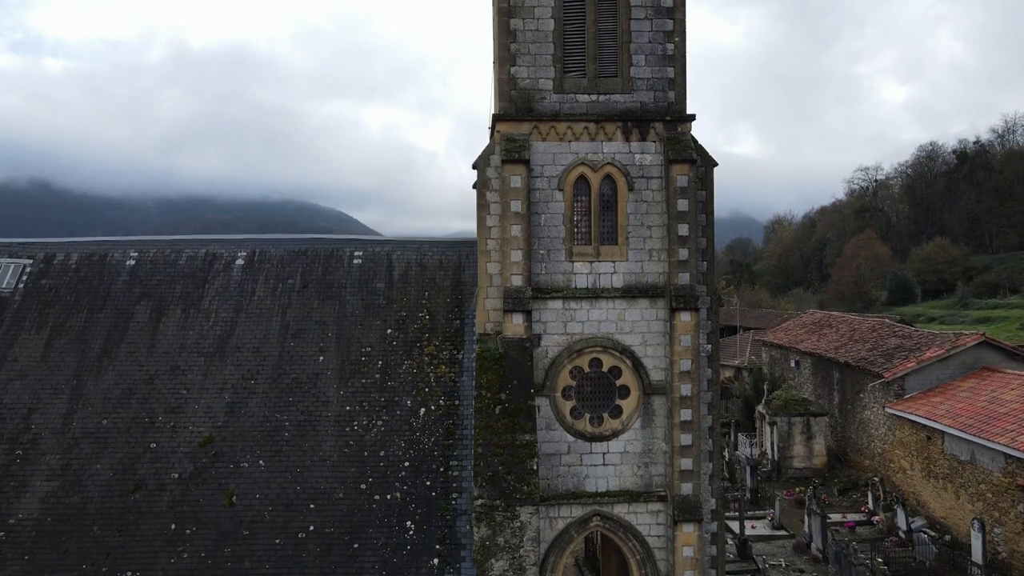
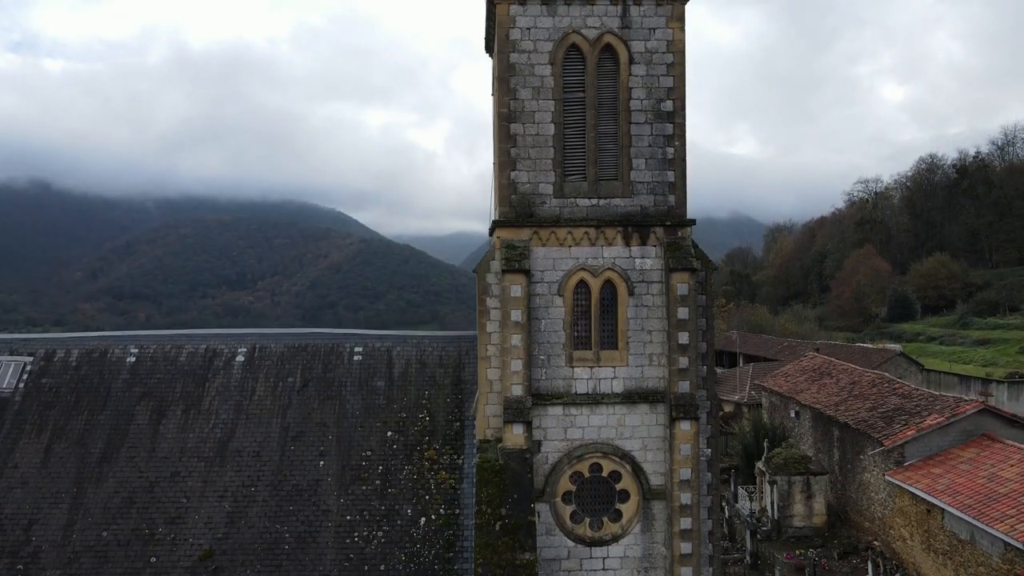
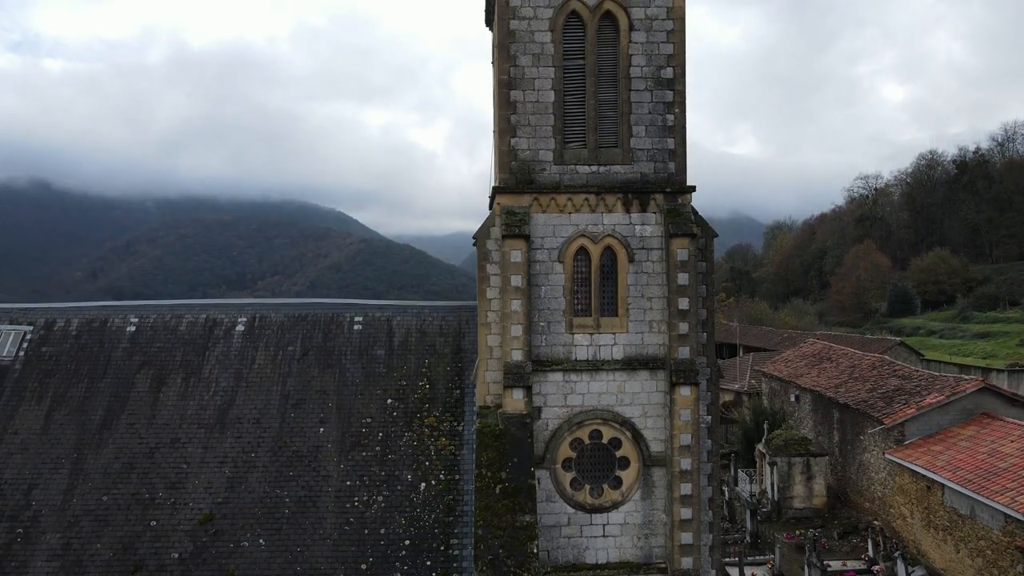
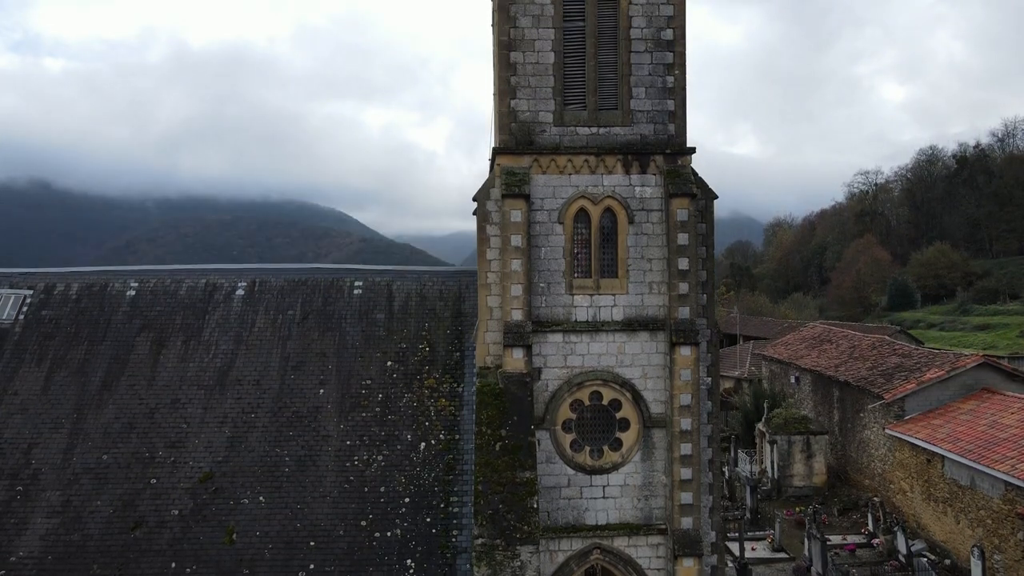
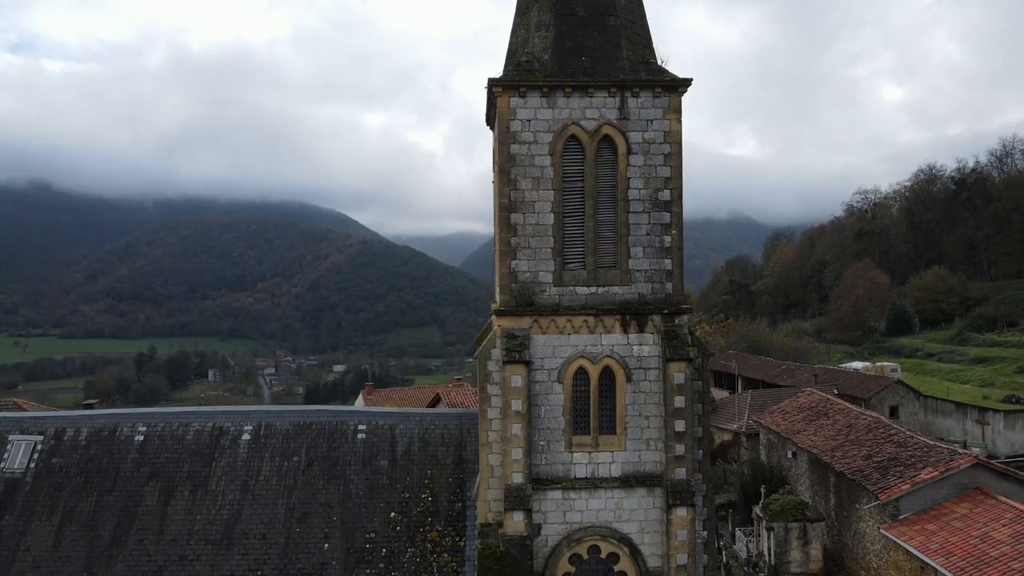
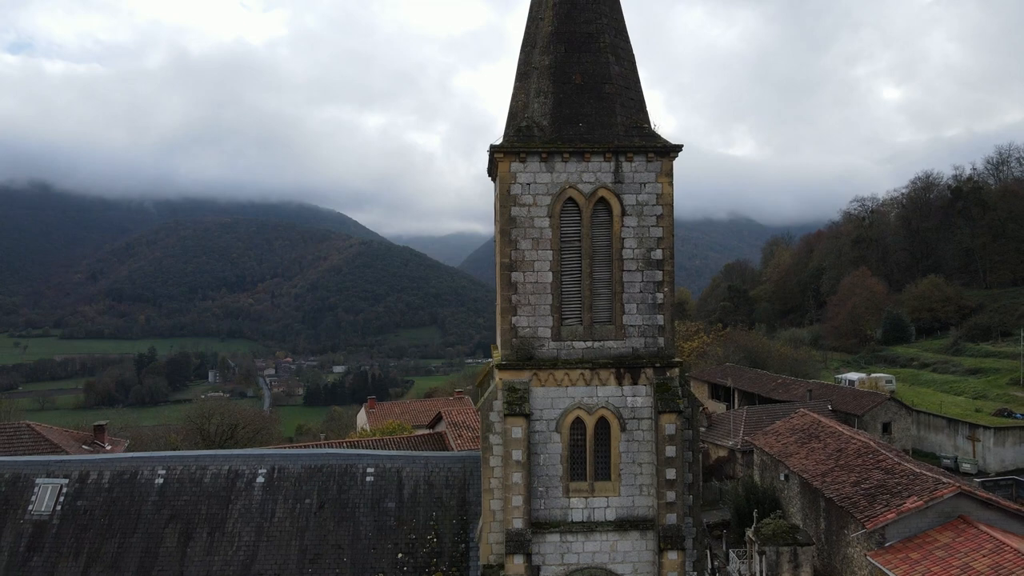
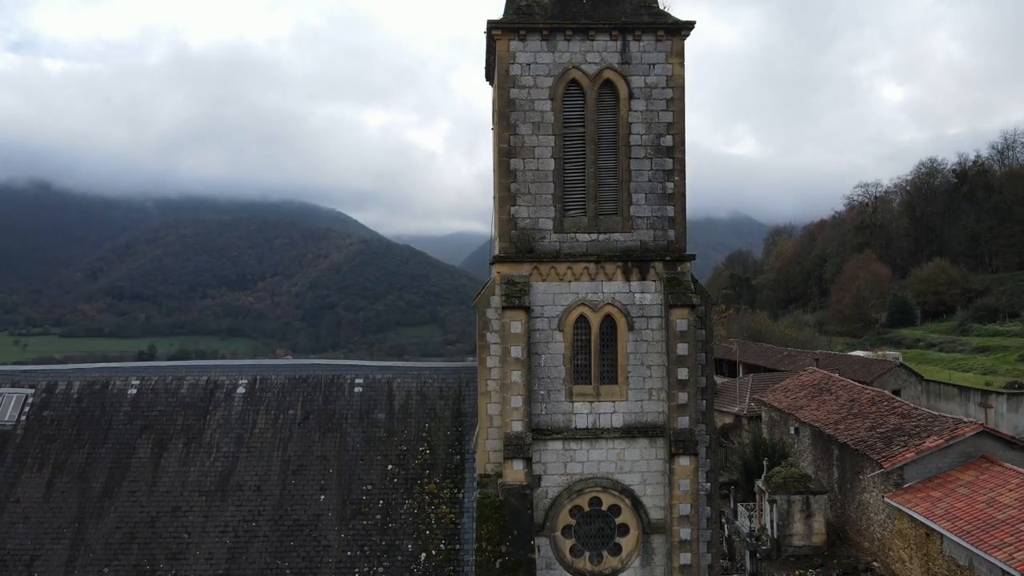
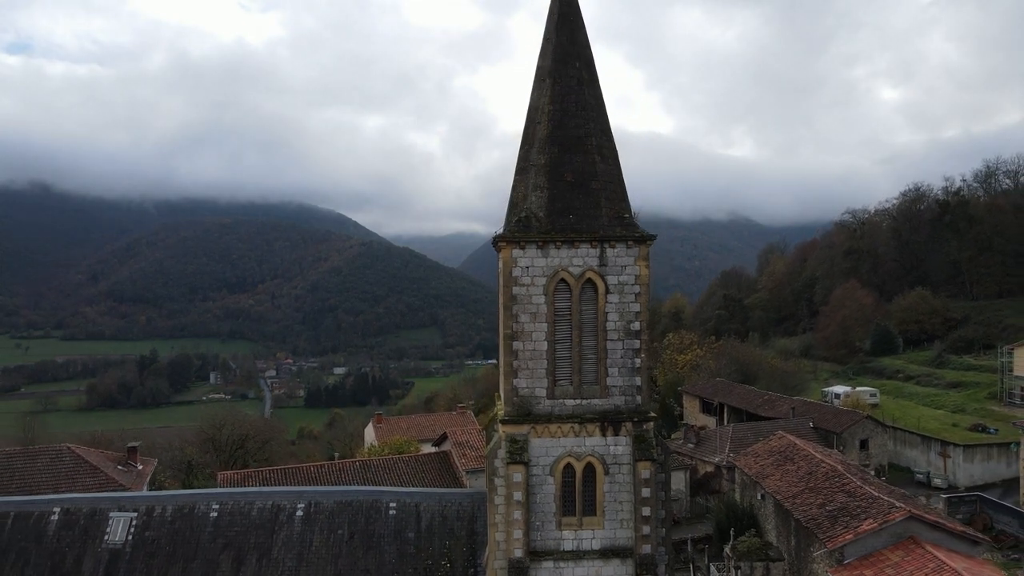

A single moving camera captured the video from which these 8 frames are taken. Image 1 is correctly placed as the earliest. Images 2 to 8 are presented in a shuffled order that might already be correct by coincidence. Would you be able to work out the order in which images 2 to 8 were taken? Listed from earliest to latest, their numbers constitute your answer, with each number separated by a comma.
4, 3, 2, 7, 5, 6, 8
